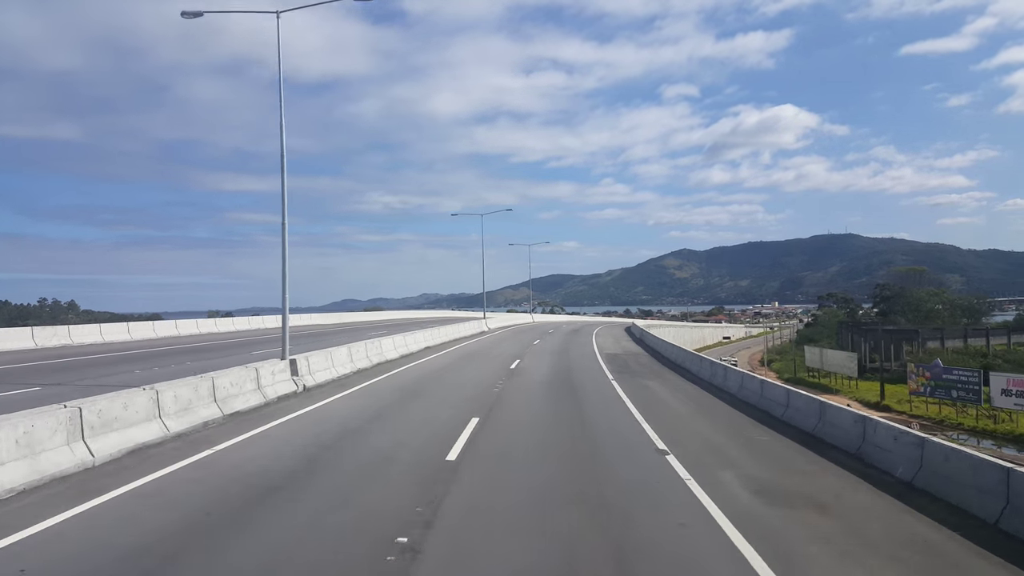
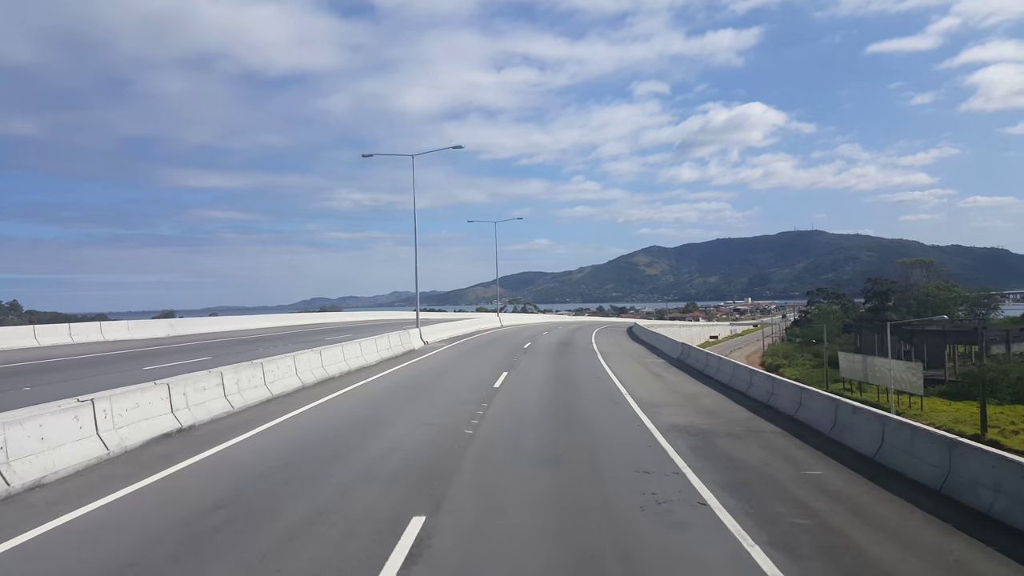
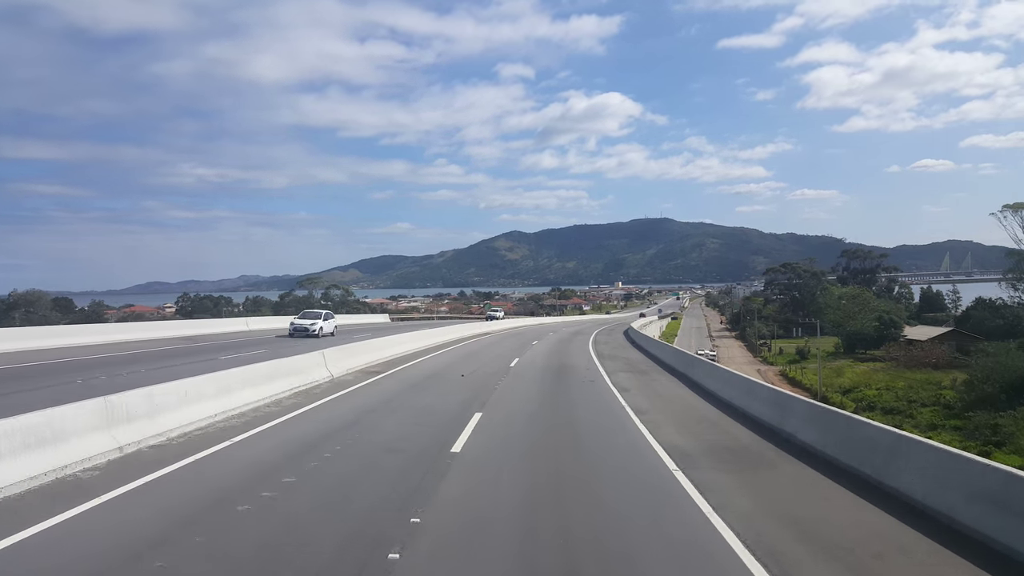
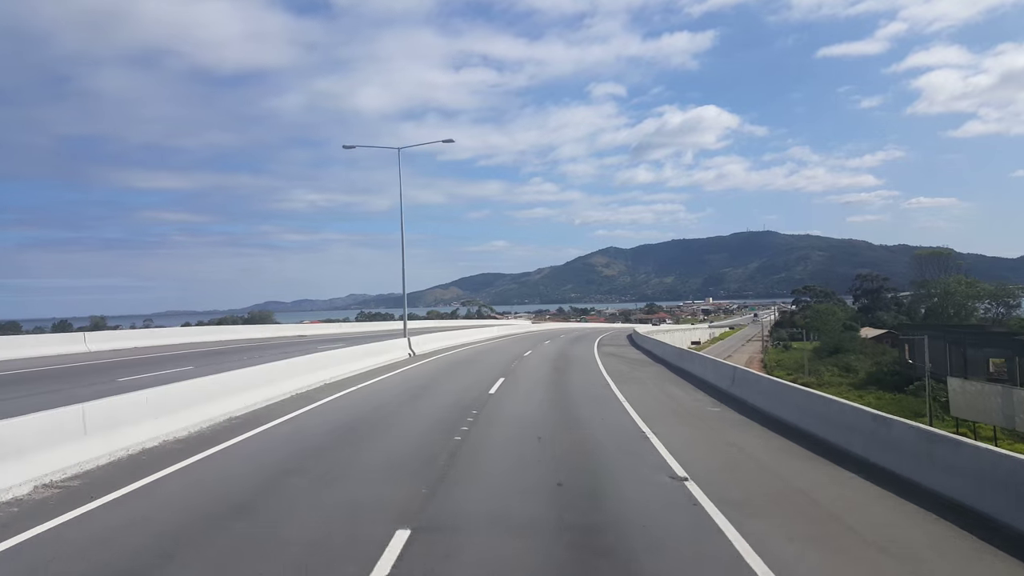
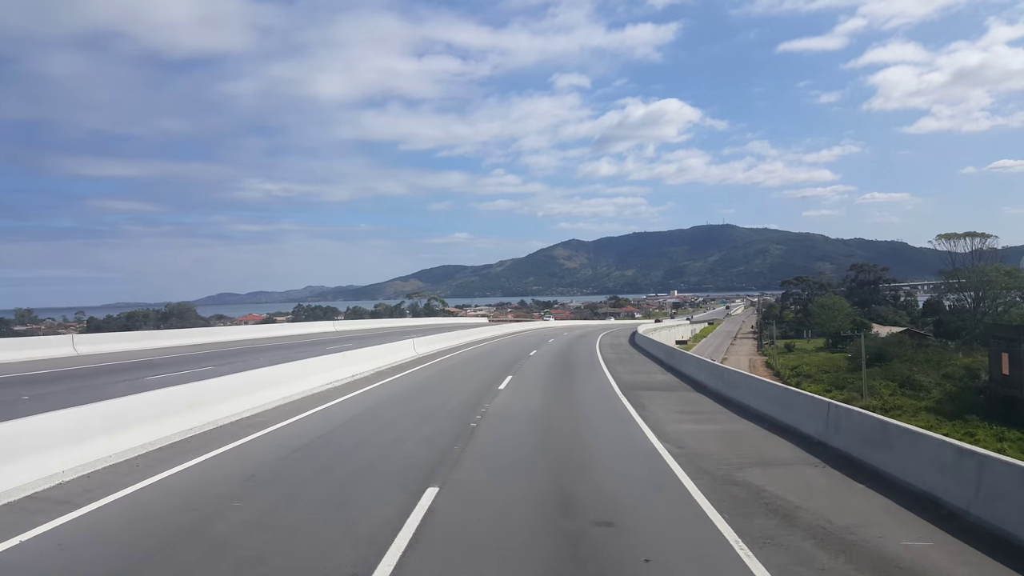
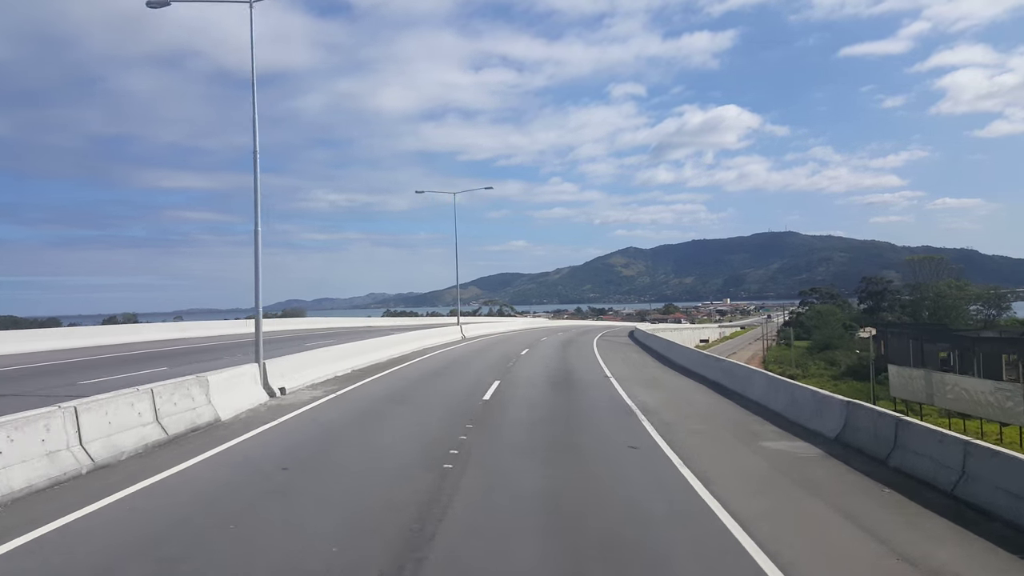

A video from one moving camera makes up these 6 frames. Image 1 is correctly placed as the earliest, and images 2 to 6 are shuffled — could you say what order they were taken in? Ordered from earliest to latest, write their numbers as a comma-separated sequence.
2, 6, 4, 5, 3
